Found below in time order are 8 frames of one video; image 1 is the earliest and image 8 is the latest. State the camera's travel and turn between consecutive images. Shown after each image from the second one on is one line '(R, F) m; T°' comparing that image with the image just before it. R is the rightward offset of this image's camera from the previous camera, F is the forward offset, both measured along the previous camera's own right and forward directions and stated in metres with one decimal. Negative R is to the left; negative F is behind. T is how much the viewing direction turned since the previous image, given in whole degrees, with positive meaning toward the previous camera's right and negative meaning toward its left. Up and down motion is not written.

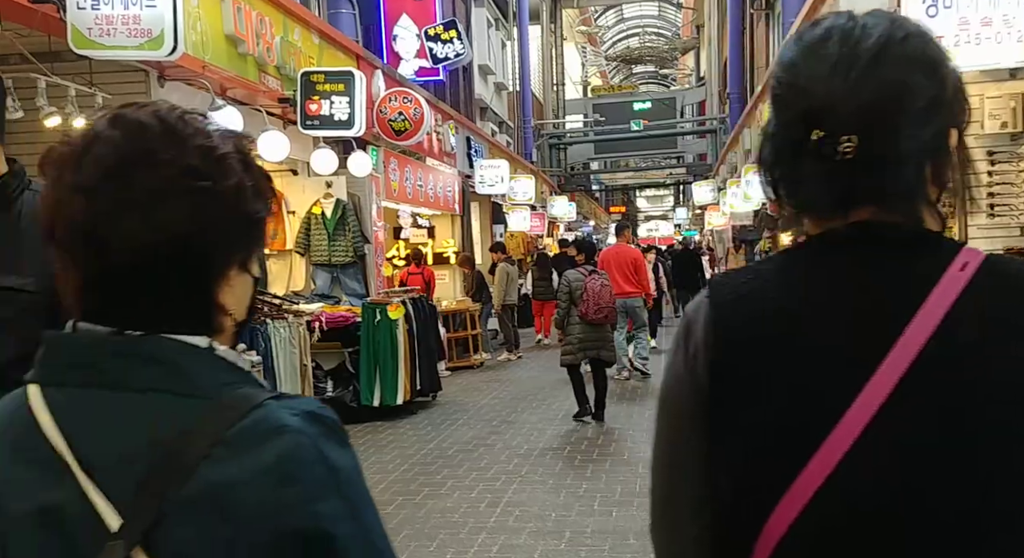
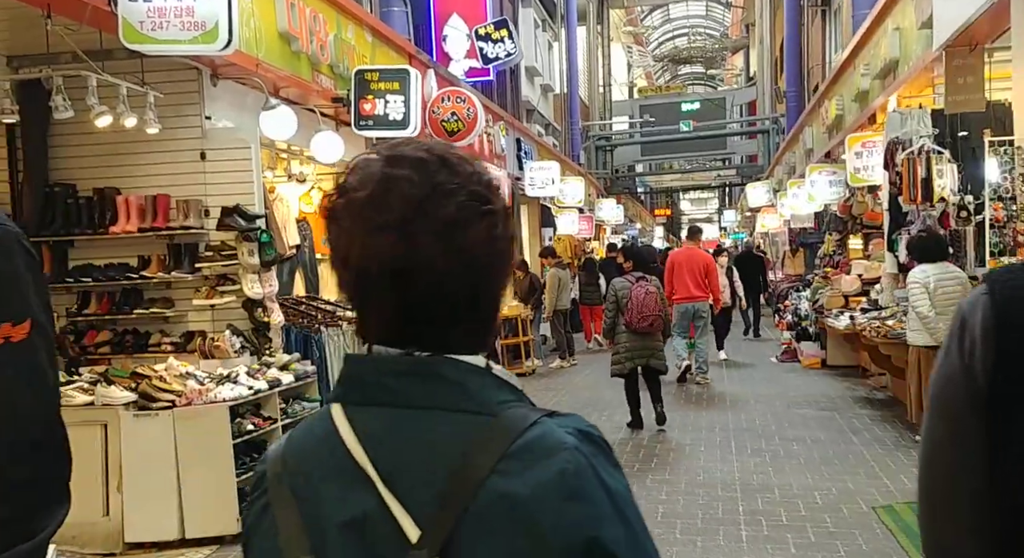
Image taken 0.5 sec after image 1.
(-0.2, +0.4) m; -2°
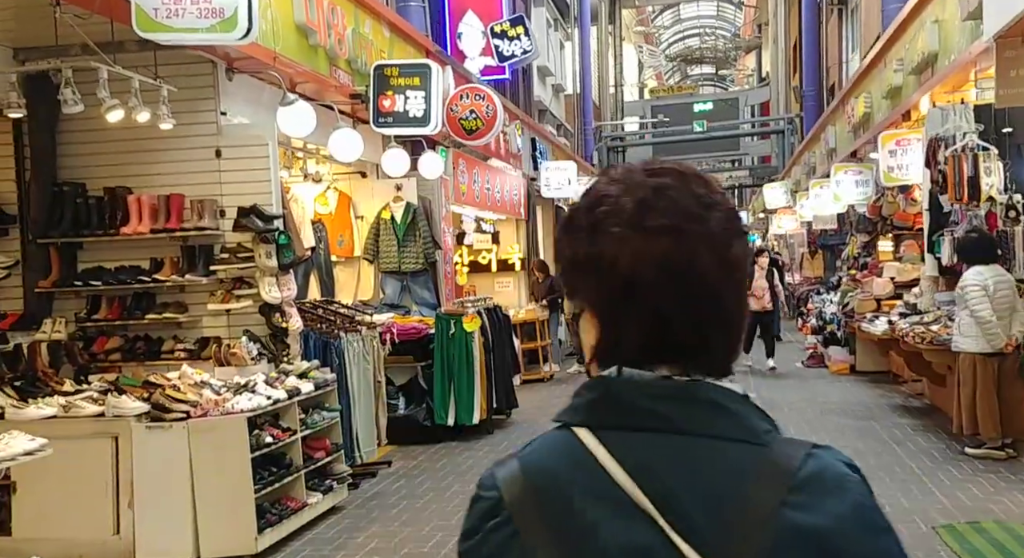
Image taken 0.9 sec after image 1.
(-0.1, +0.3) m; 0°
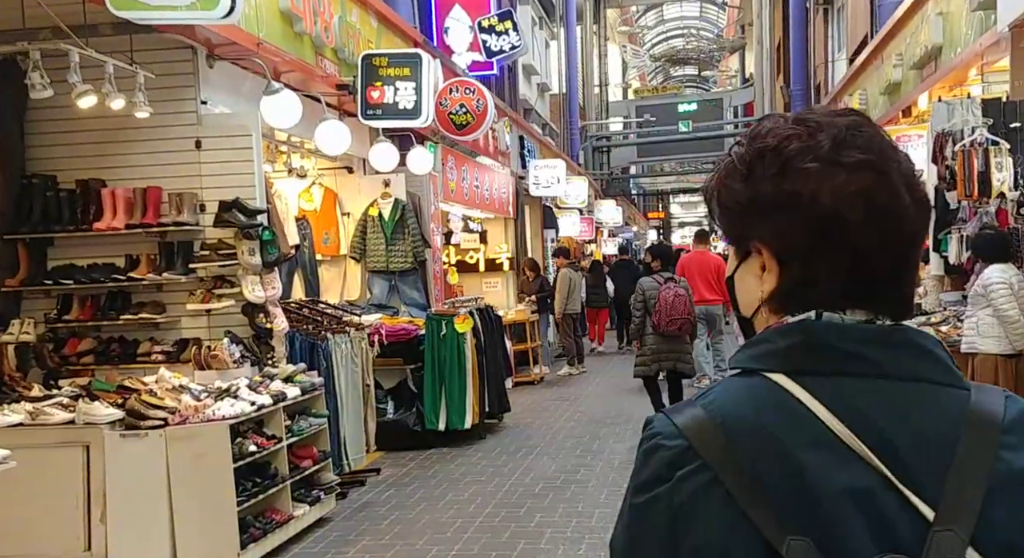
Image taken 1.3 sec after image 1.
(-0.1, +0.3) m; +1°
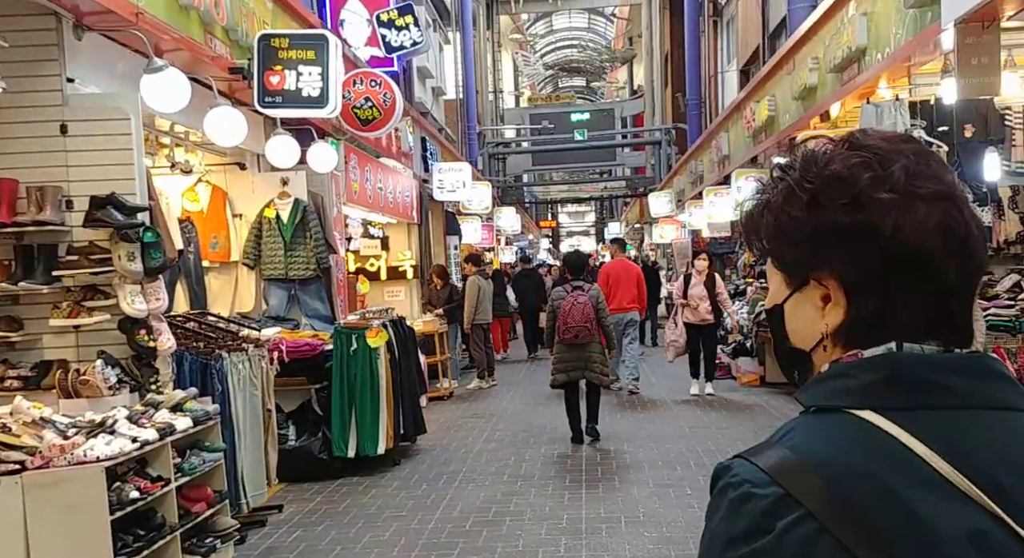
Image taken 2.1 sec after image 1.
(-0.2, +0.7) m; +7°
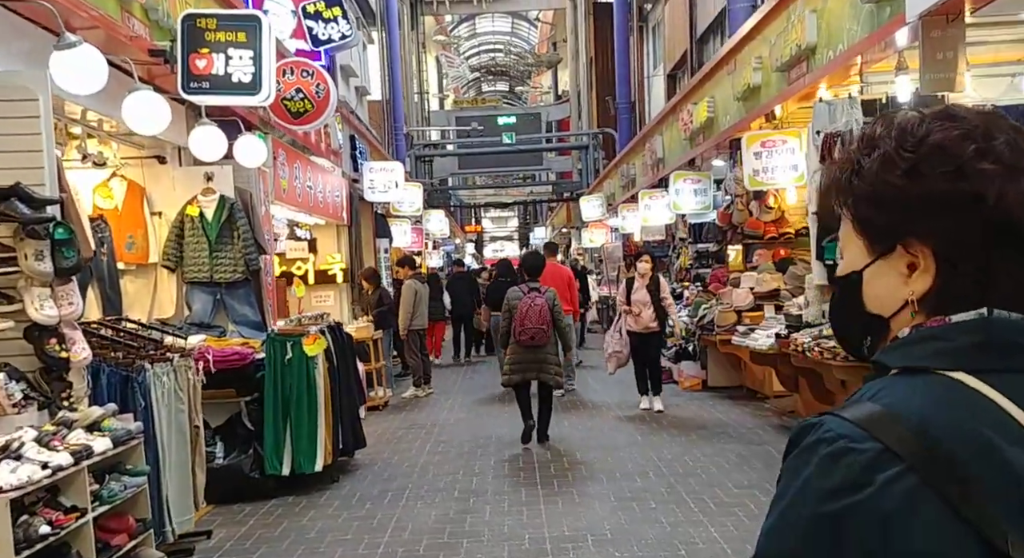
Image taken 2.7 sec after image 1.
(-0.2, +0.4) m; +5°
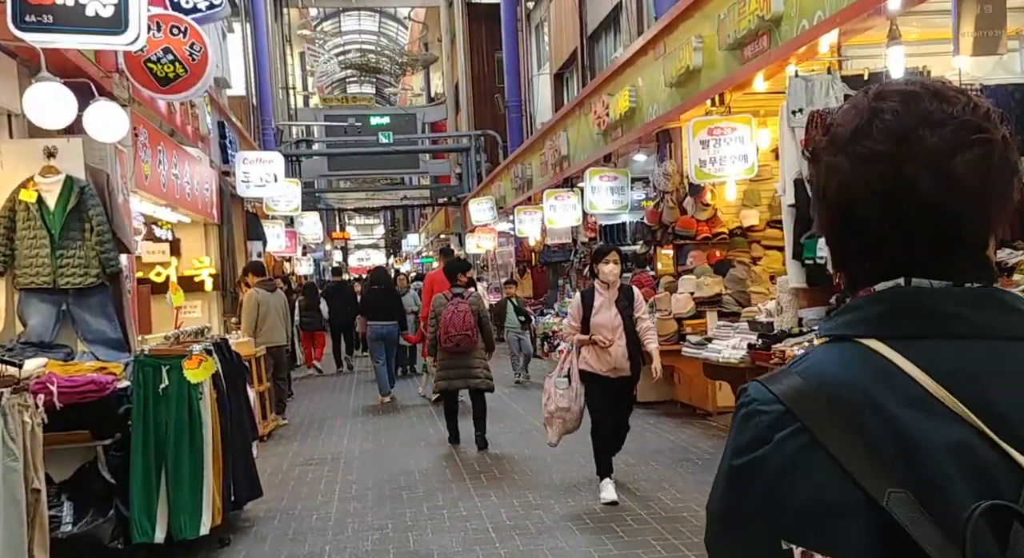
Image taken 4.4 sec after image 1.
(-0.4, +1.2) m; +8°
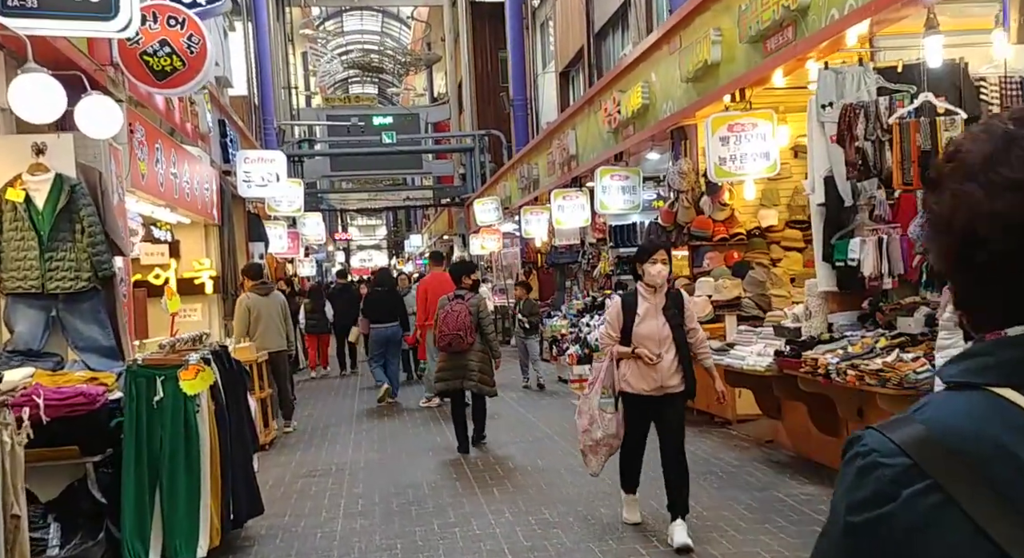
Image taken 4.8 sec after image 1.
(-0.1, +0.3) m; 0°
